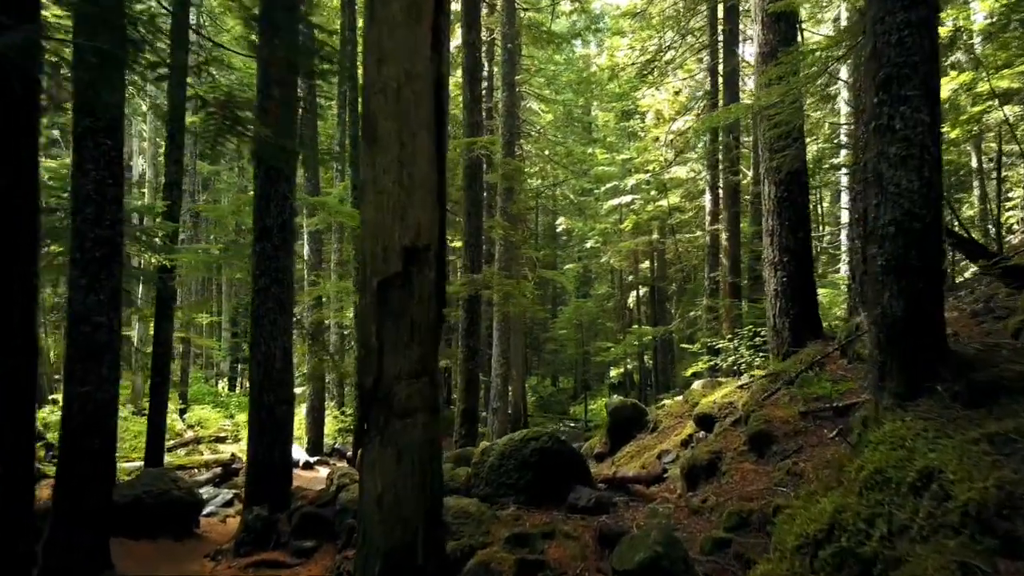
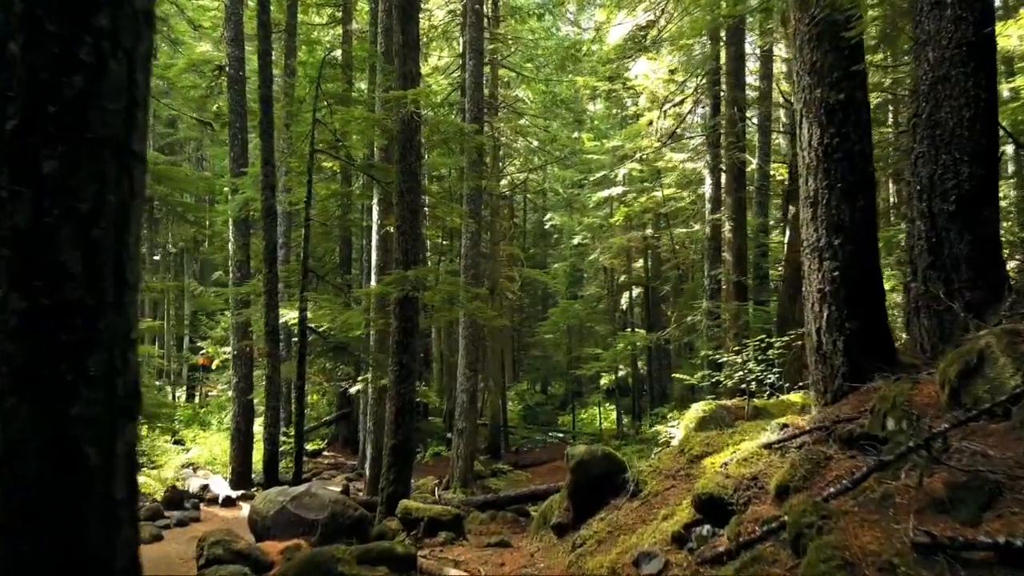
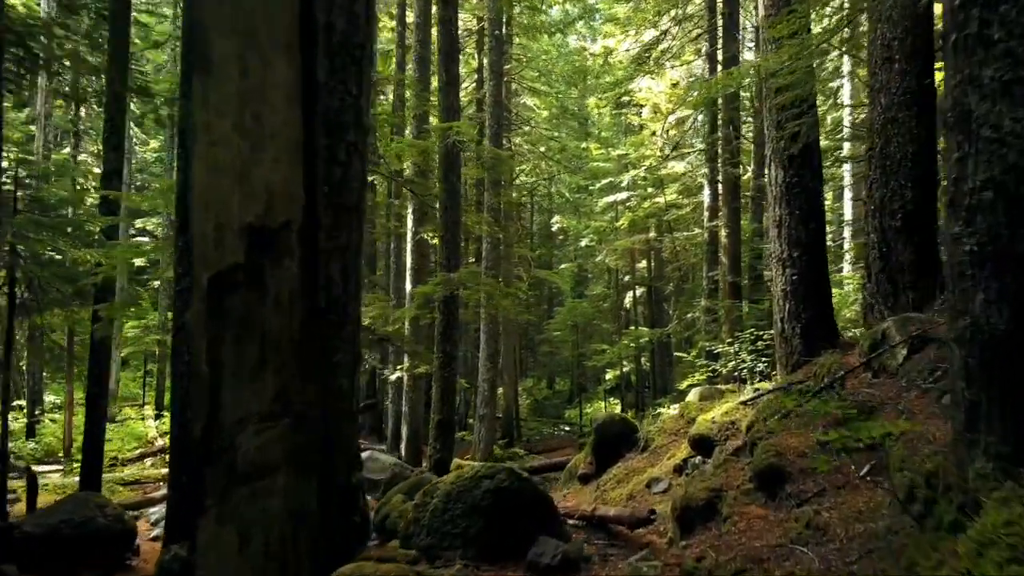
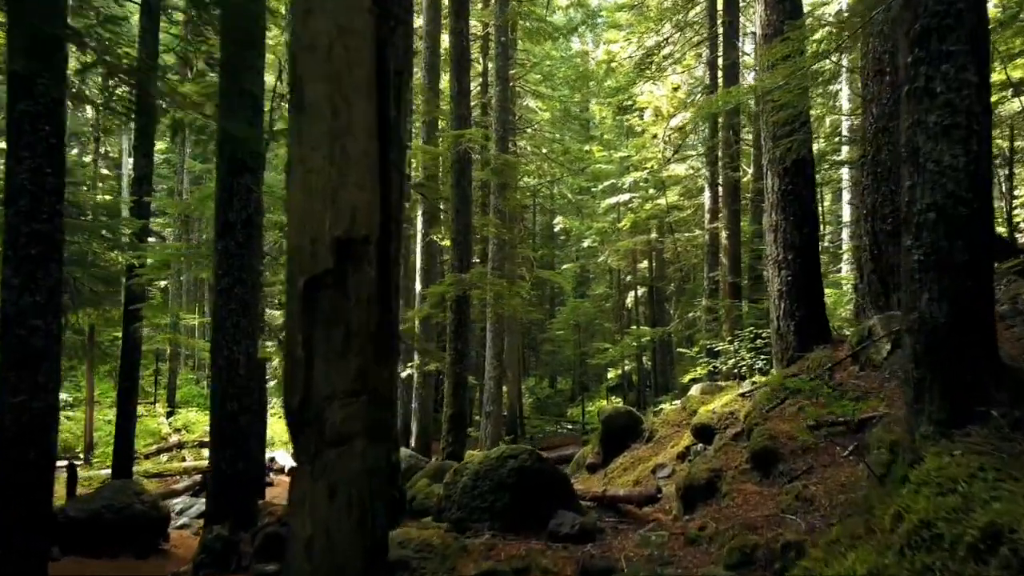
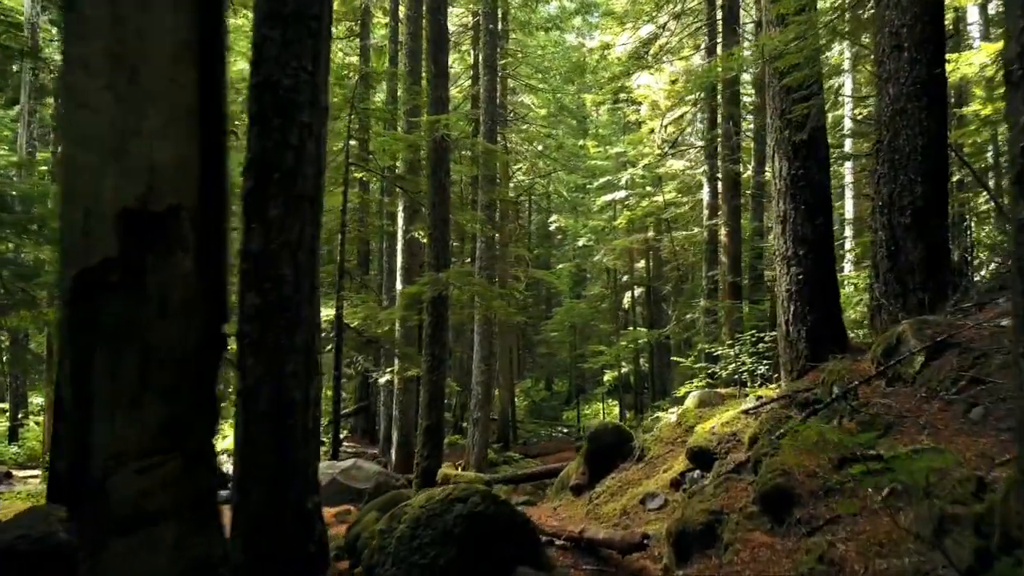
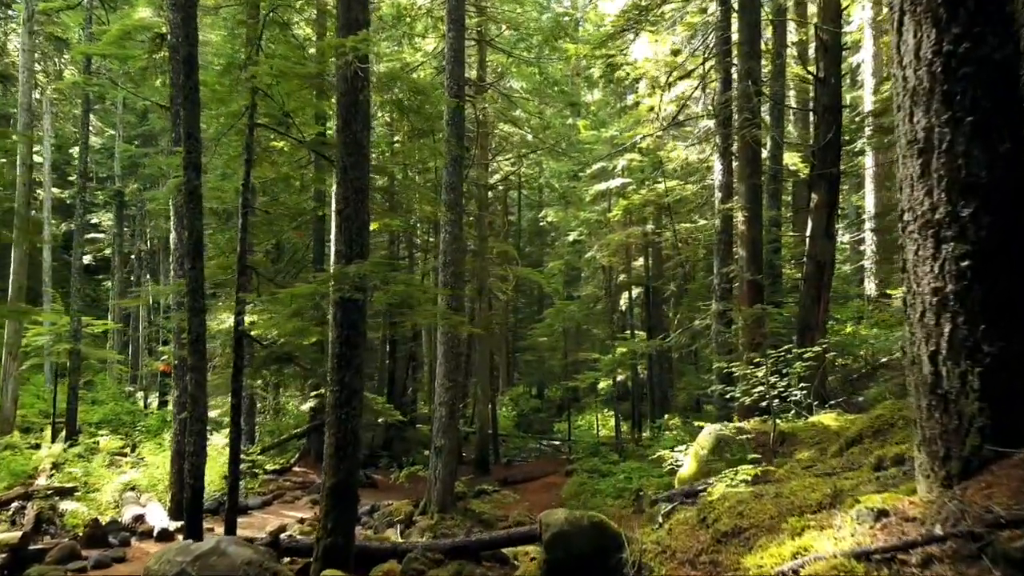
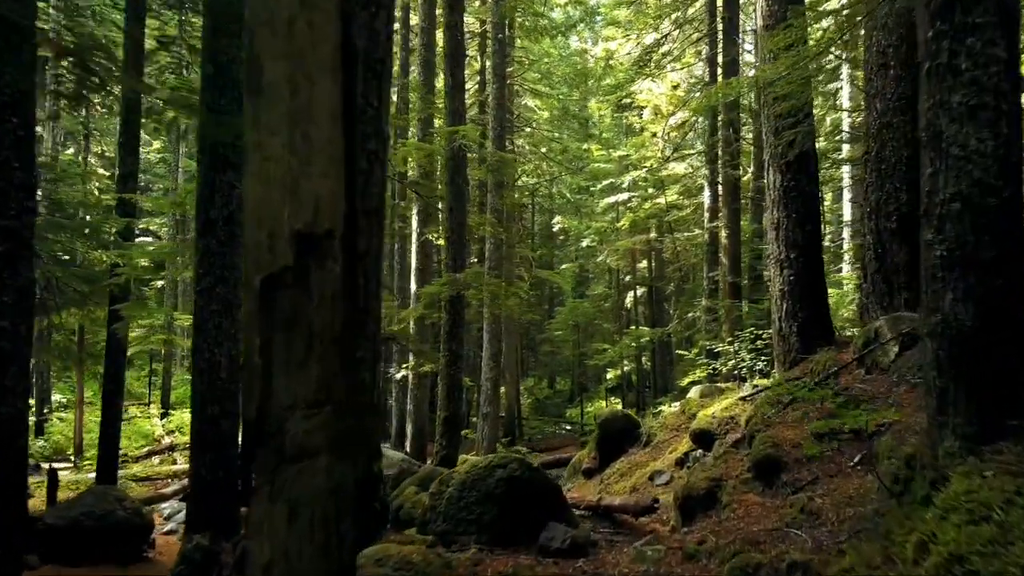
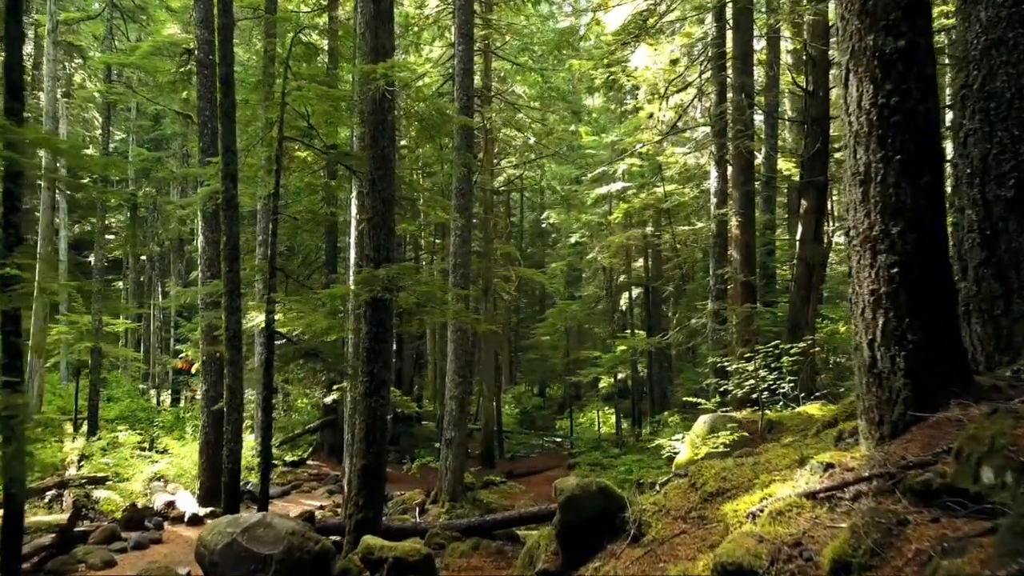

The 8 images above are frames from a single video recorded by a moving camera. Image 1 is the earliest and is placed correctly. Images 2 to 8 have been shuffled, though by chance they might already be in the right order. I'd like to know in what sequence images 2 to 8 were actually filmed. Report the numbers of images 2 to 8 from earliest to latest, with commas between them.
4, 7, 3, 5, 2, 8, 6
